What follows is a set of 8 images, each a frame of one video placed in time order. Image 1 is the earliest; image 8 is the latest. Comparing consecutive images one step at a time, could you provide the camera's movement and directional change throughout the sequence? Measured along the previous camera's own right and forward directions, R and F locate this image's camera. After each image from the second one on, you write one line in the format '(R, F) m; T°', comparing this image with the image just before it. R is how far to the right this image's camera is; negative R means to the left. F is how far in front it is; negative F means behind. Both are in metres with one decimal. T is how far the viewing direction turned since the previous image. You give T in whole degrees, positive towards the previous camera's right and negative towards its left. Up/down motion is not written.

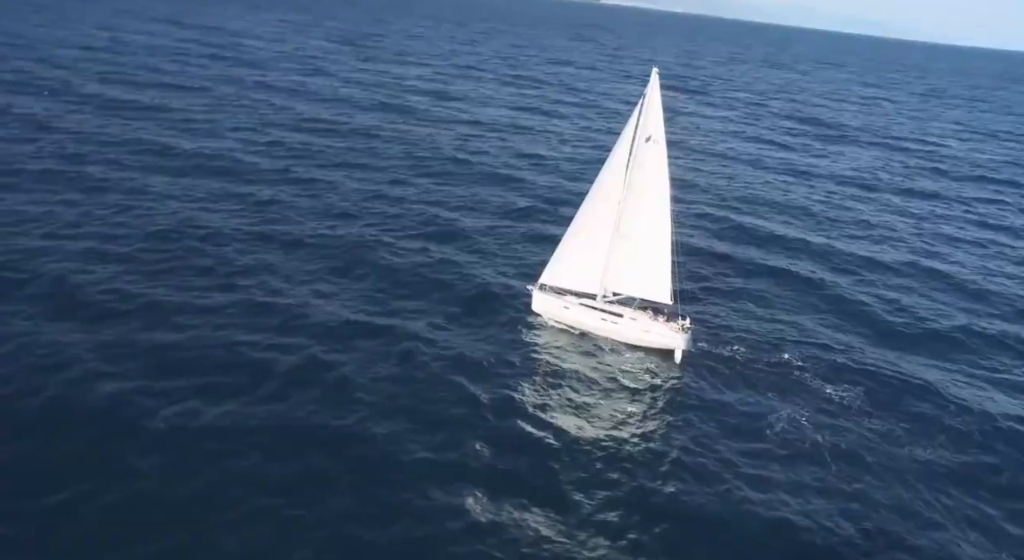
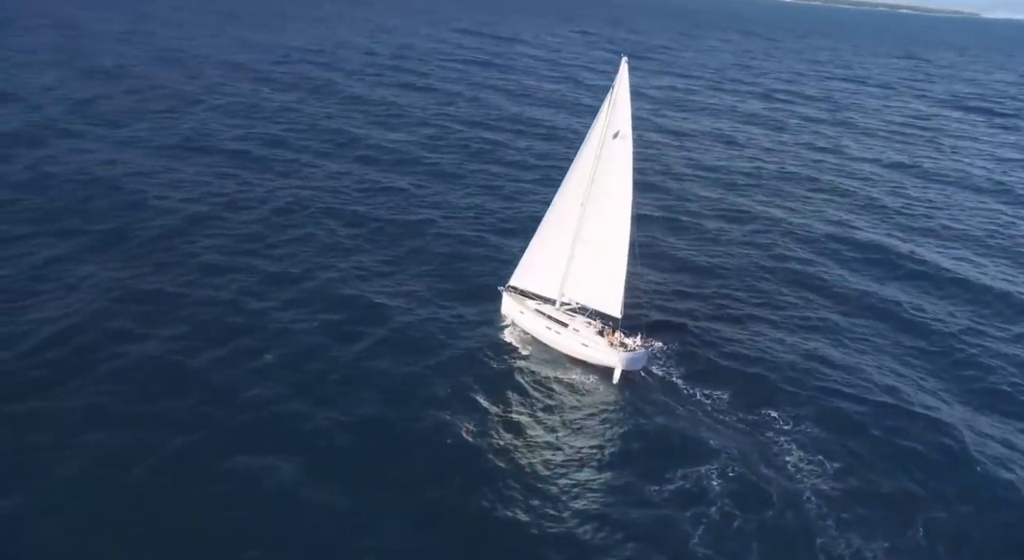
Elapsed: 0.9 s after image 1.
(+15.6, +5.8) m; -21°
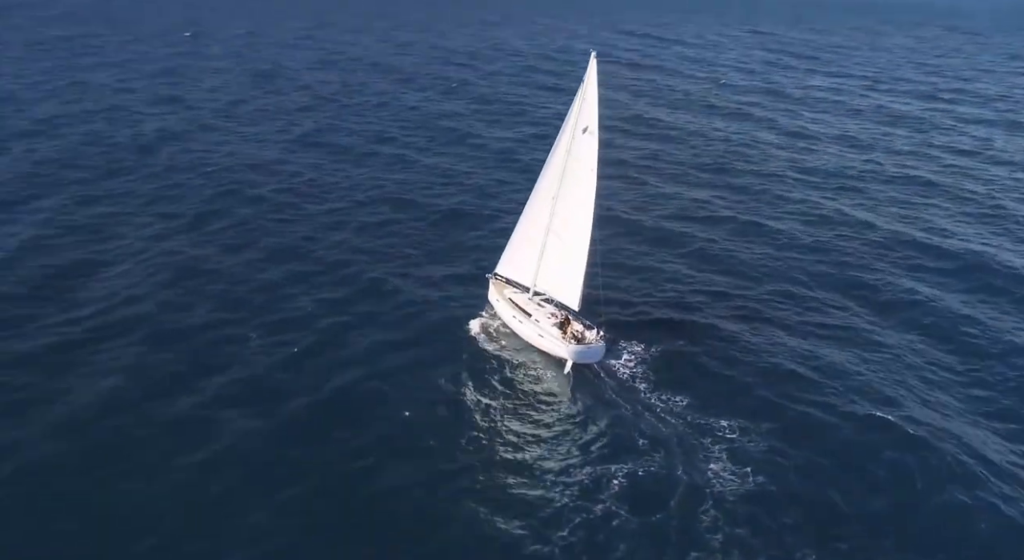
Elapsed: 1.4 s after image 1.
(+9.1, +0.6) m; -12°
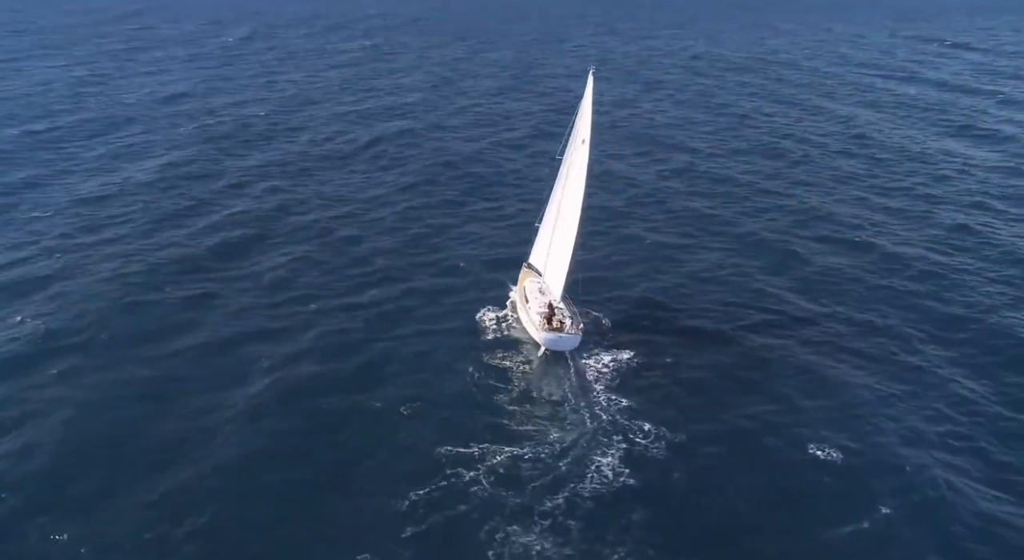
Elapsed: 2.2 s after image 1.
(+13.9, -1.1) m; -21°
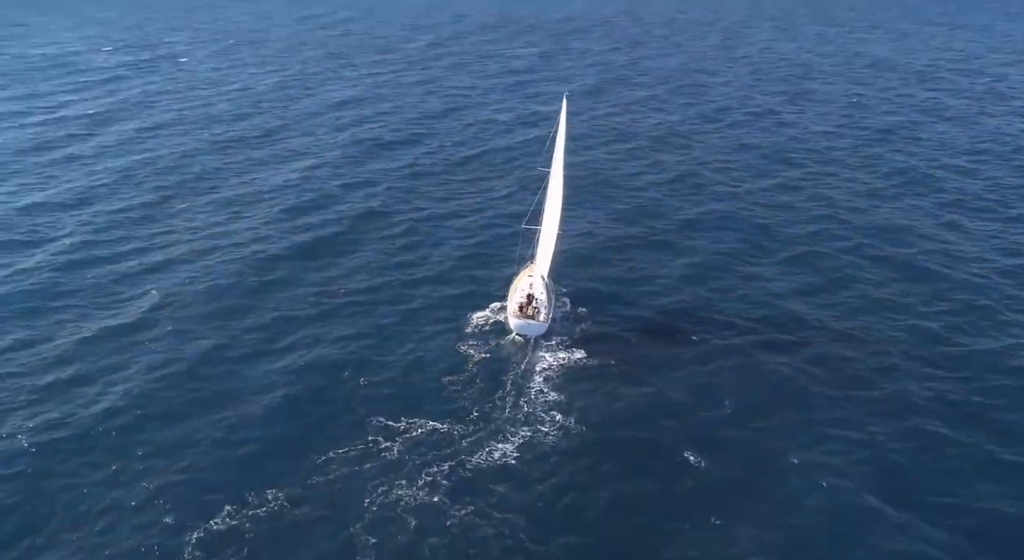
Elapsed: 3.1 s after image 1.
(+11.9, -3.9) m; -14°
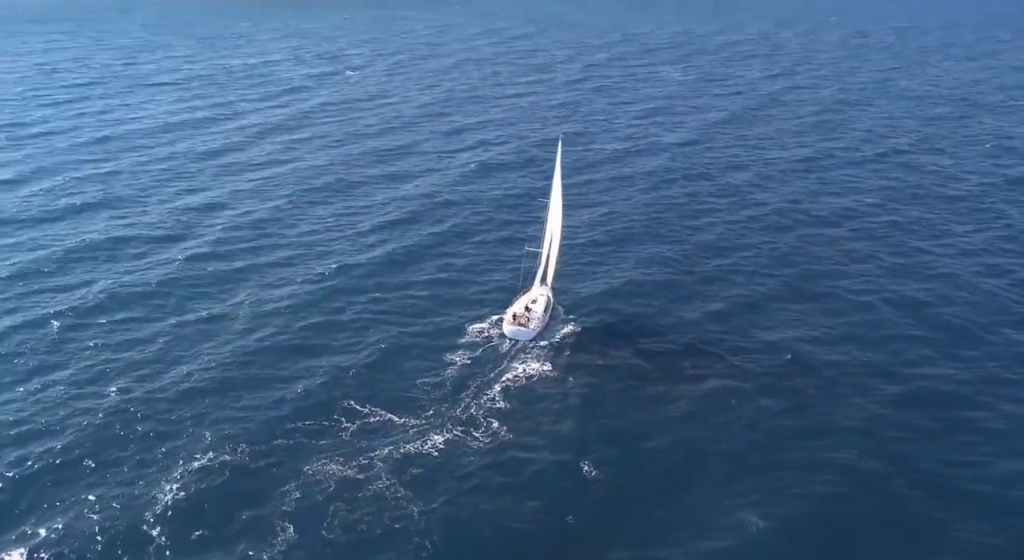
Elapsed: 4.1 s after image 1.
(+11.8, -5.6) m; -13°
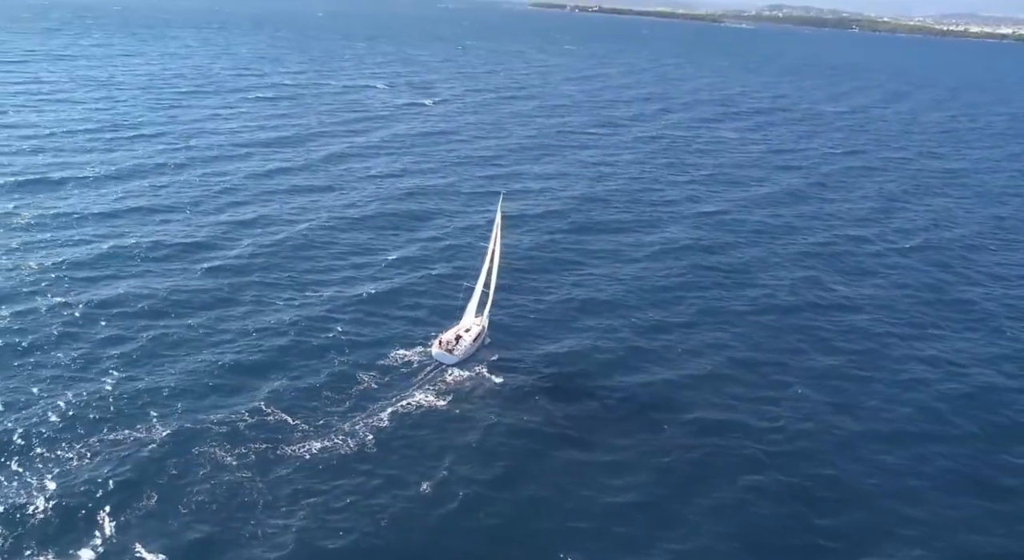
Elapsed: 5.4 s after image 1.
(+11.9, -6.2) m; -7°
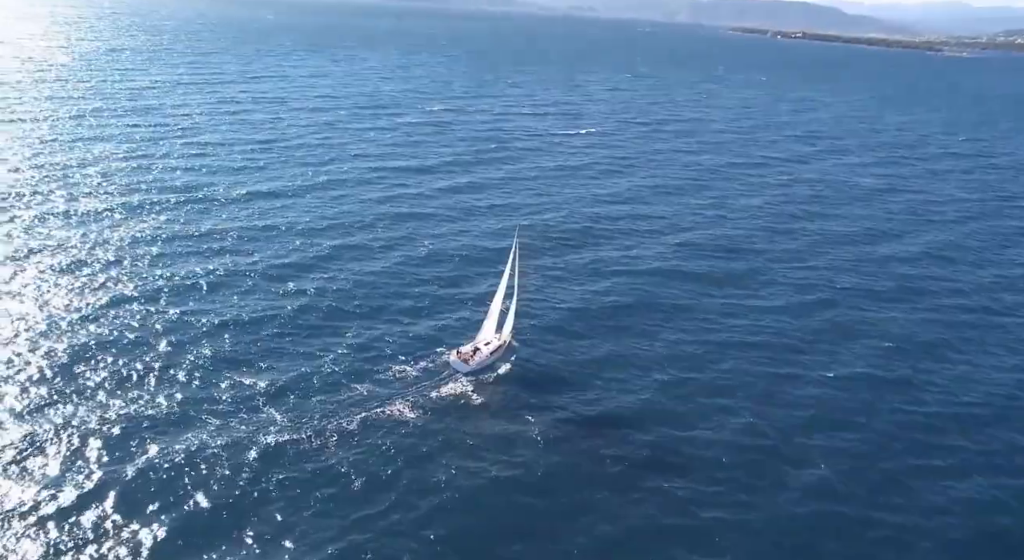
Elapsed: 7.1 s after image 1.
(+14.5, -4.1) m; -13°
